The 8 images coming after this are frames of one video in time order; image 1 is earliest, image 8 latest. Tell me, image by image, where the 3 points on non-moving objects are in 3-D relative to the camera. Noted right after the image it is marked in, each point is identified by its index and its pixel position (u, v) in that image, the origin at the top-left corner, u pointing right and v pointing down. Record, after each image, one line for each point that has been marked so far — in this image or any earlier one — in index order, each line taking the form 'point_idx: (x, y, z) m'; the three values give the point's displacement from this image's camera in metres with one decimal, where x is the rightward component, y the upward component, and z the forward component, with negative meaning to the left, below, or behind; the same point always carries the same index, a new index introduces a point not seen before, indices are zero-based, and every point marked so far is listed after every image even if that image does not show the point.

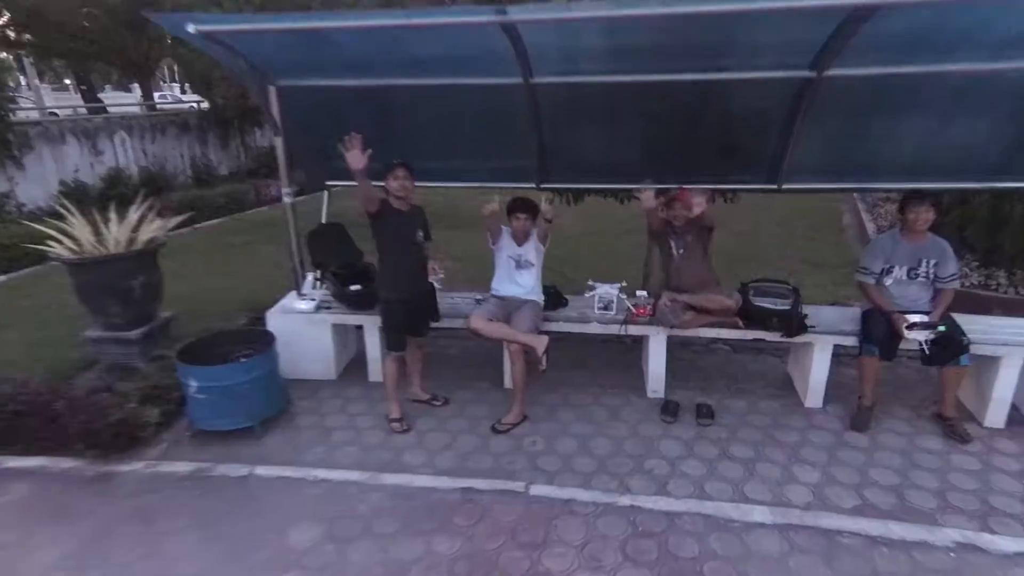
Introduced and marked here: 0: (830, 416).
0: (+2.0, -0.8, +3.9) m
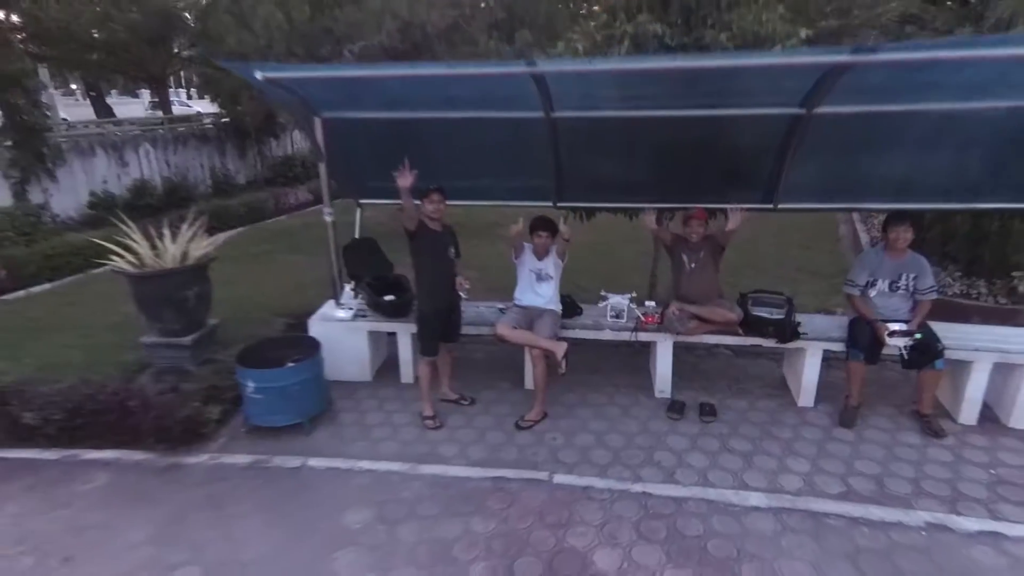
0: (+2.1, -0.9, +4.3) m
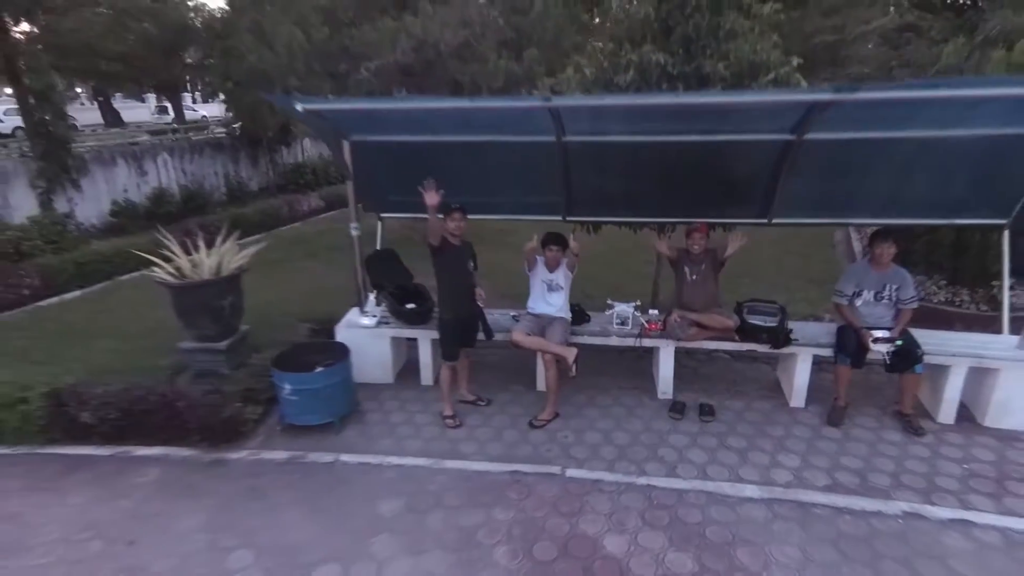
0: (+2.3, -0.9, +4.6) m
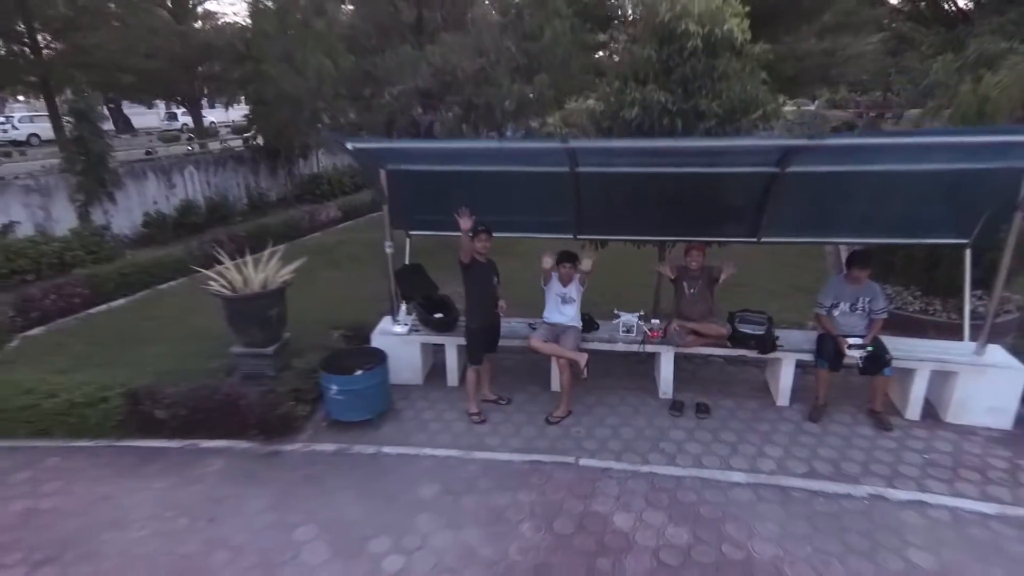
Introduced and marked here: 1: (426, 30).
0: (+2.4, -1.1, +5.2) m
1: (-1.3, +3.8, +9.0) m
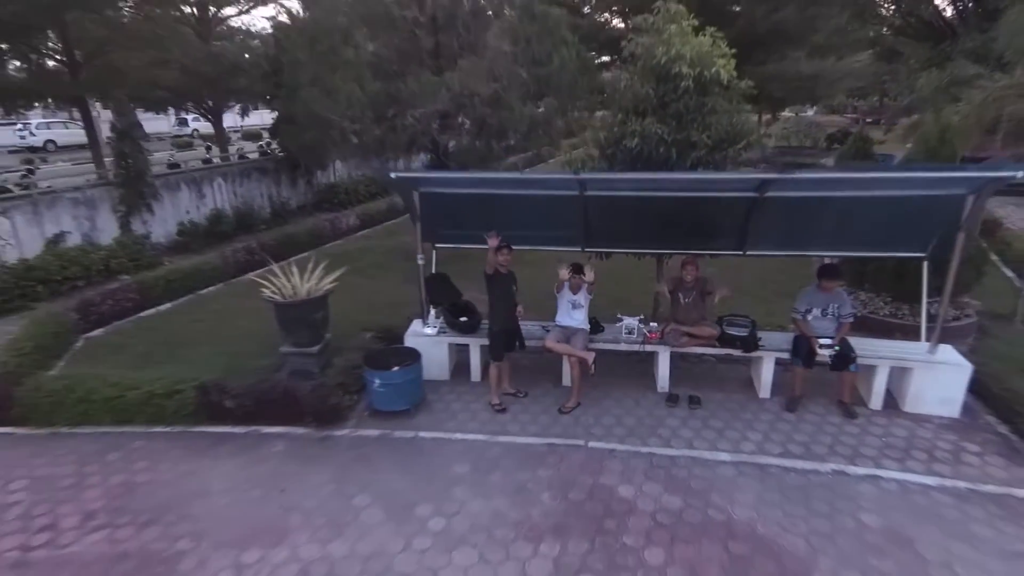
0: (+2.6, -1.1, +6.0) m
1: (-1.1, +3.7, +9.8) m
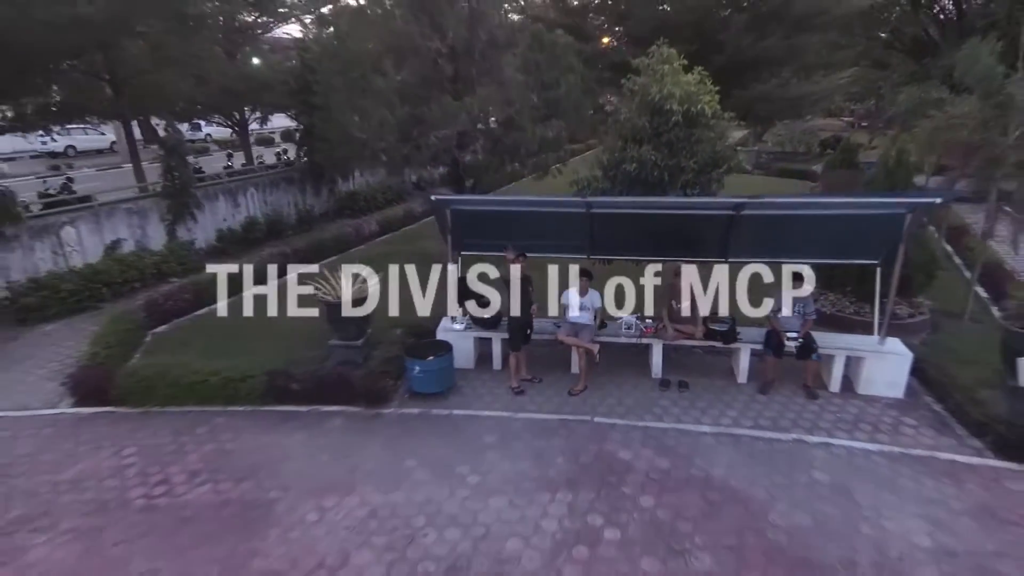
0: (+2.8, -1.2, +7.2) m
1: (-0.9, +3.7, +11.0) m
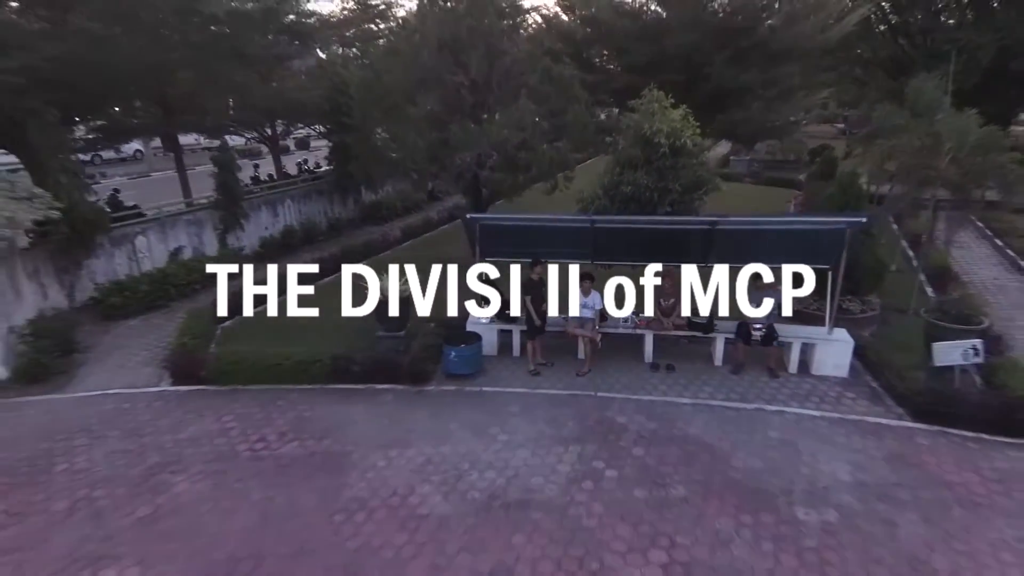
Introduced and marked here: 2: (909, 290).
0: (+3.0, -1.2, +8.7) m
1: (-0.6, +3.7, +12.6) m
2: (+7.1, 0.0, +11.0) m
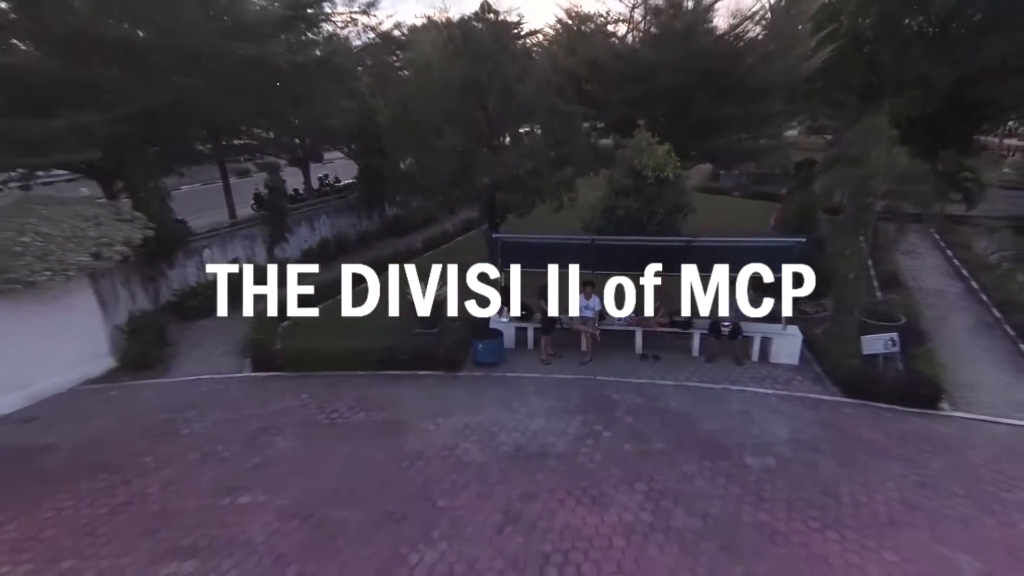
0: (+3.3, -1.2, +10.8) m
1: (-0.4, +3.6, +14.6) m
2: (+7.4, -0.1, +13.1) m
